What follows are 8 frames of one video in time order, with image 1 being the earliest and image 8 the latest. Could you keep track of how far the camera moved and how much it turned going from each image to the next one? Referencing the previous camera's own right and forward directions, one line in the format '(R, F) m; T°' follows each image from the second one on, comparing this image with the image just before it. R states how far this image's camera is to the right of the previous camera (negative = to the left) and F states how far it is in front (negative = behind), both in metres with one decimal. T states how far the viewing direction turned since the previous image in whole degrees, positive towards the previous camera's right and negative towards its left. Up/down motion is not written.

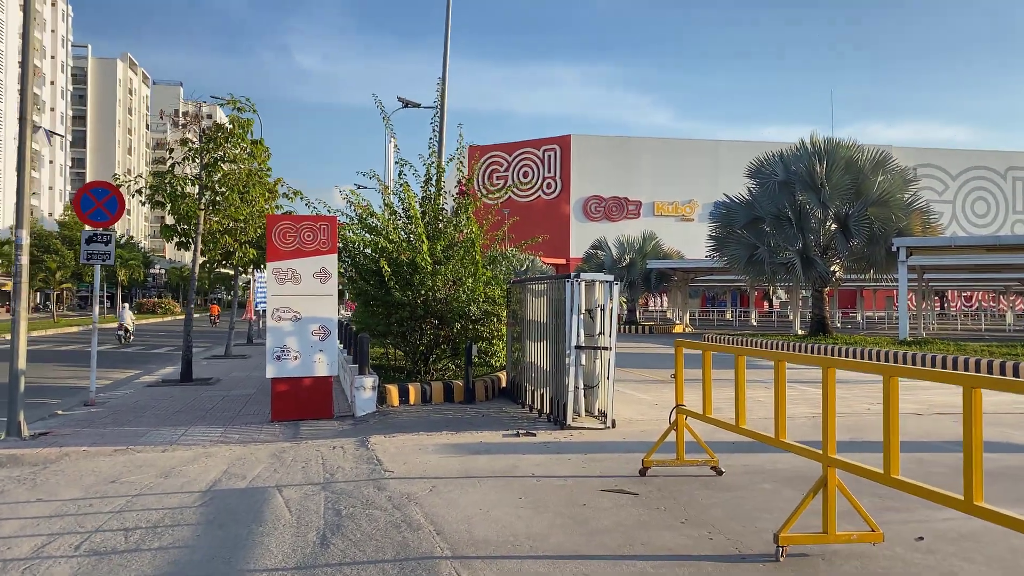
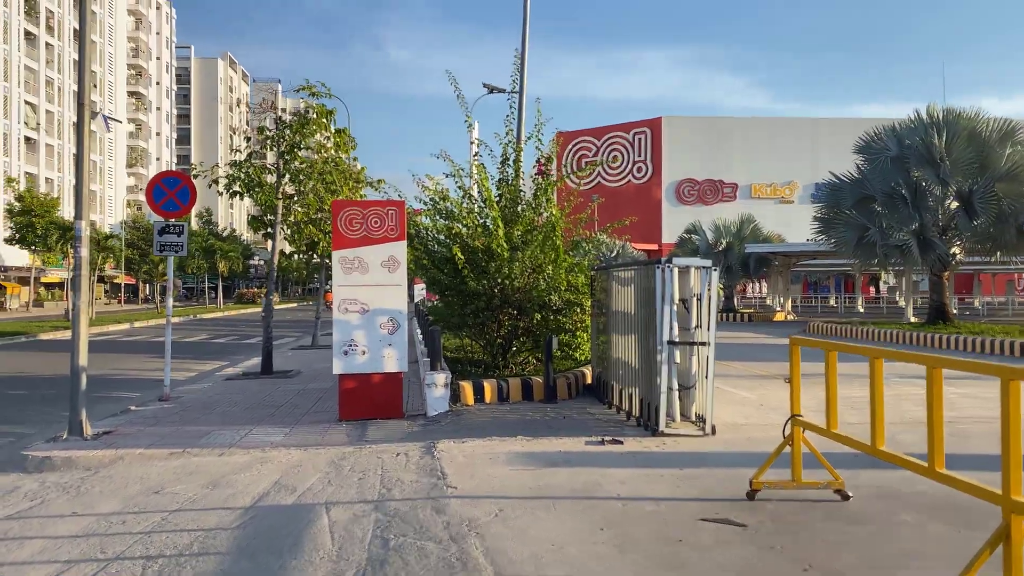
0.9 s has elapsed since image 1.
(+0.1, +0.9) m; -6°
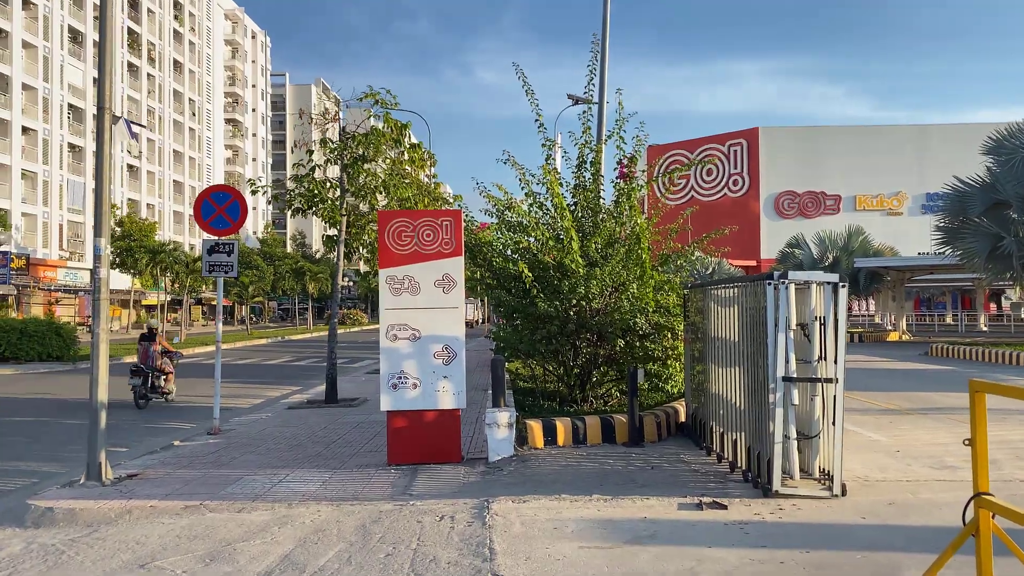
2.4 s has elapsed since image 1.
(+0.1, +1.4) m; -6°
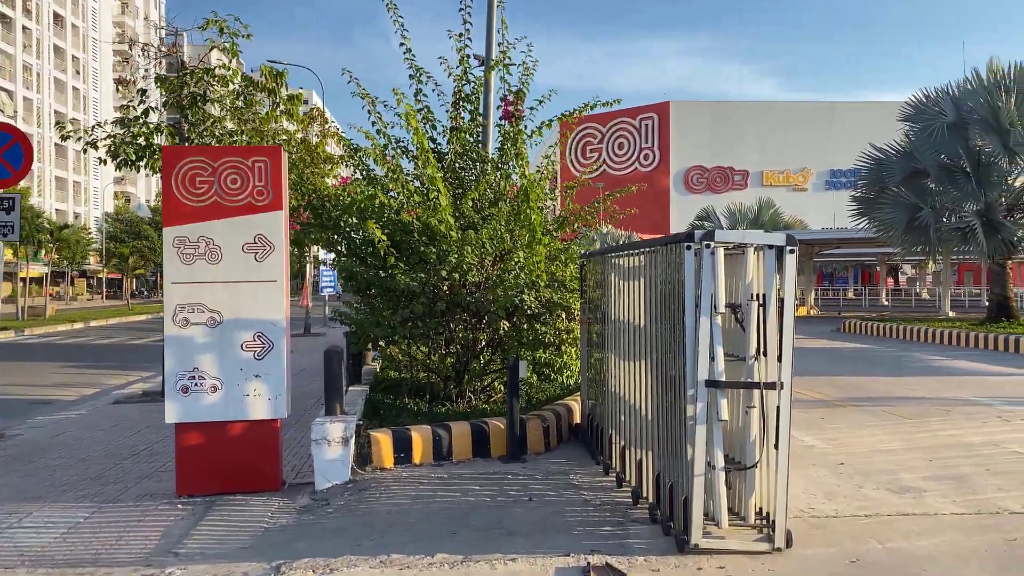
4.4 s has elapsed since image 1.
(+0.5, +1.9) m; +6°
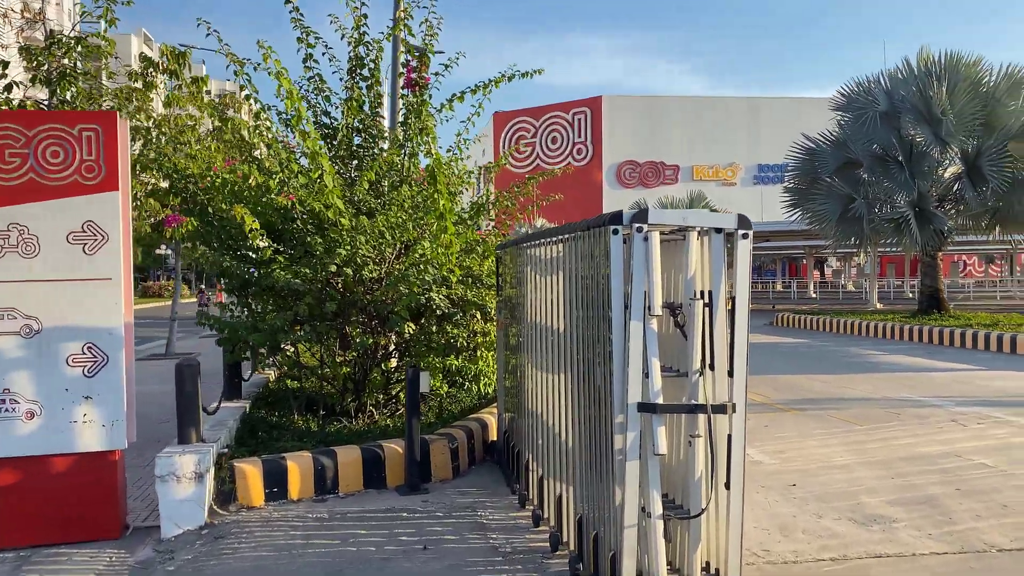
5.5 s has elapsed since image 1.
(+0.2, +1.0) m; +4°
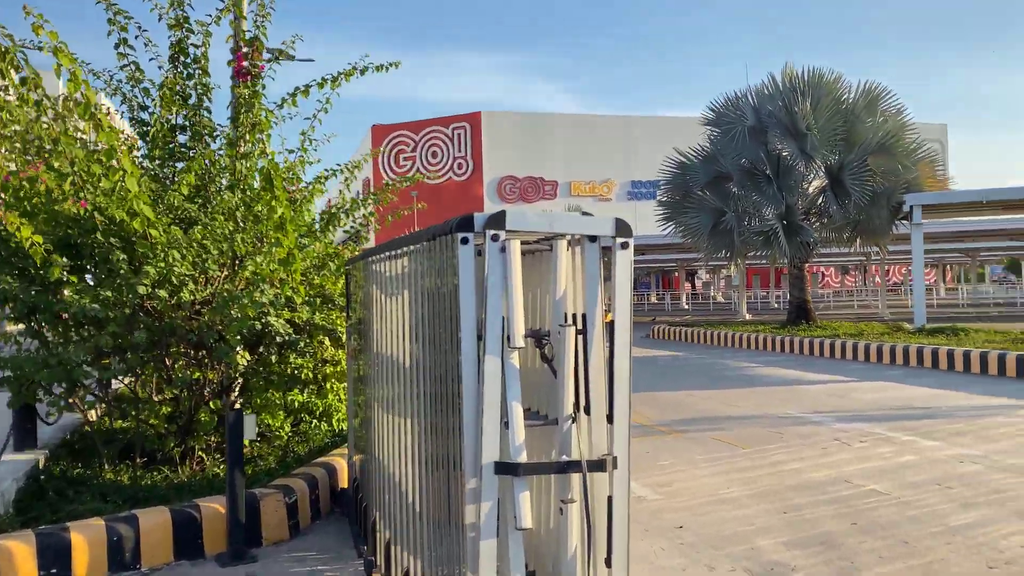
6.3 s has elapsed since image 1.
(+0.2, +0.7) m; +8°
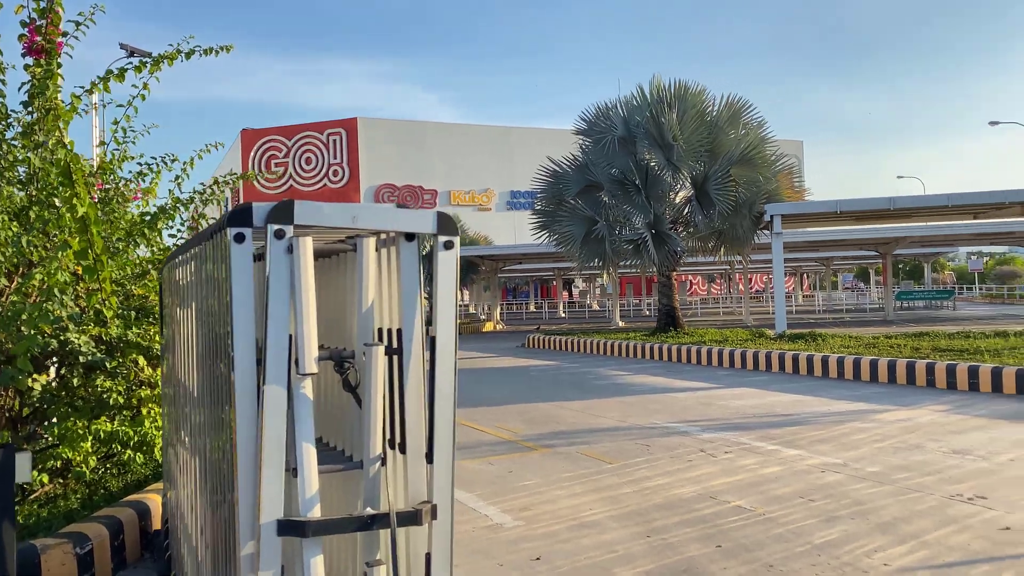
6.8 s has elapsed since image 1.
(+0.2, +0.4) m; +8°
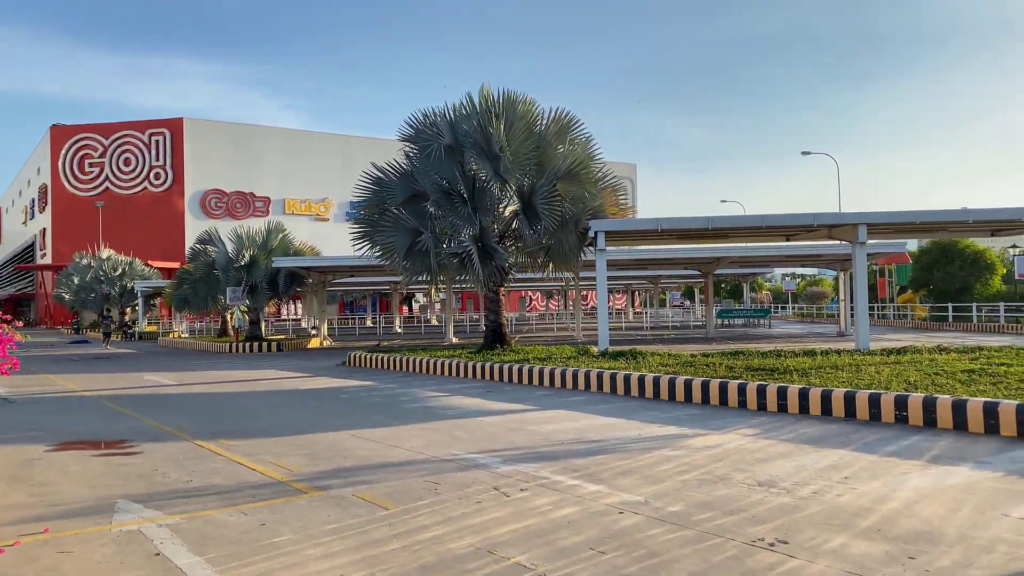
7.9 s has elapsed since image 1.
(+0.5, +0.8) m; +11°
